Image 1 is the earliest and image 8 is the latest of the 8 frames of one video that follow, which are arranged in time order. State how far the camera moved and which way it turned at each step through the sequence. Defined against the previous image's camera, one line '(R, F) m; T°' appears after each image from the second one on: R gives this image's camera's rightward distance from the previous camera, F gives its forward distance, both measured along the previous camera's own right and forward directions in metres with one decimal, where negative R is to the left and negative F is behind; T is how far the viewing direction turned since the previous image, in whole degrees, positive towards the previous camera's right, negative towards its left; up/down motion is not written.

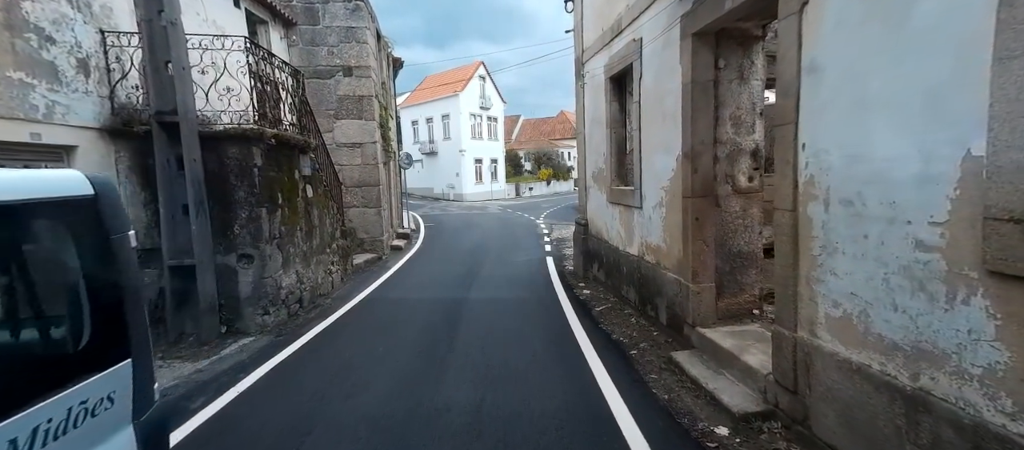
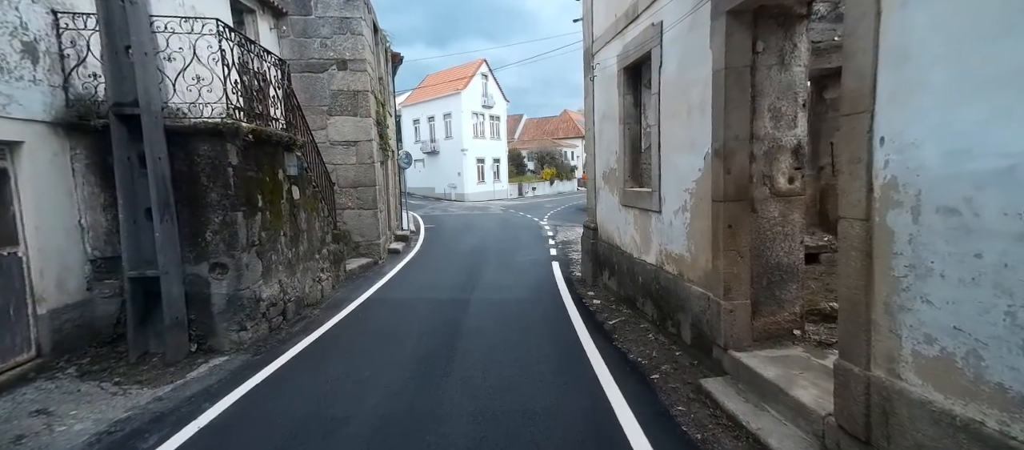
(0.0, +0.5) m; 0°
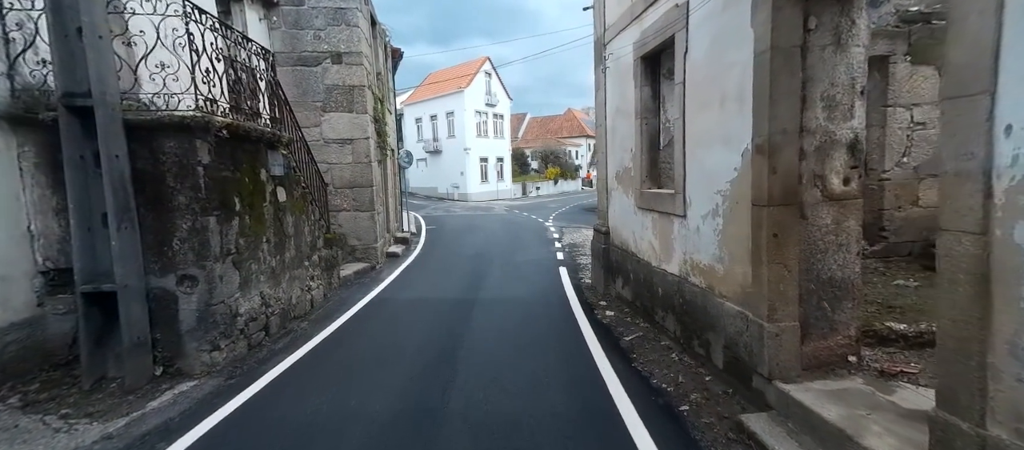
(0.0, +0.5) m; 0°
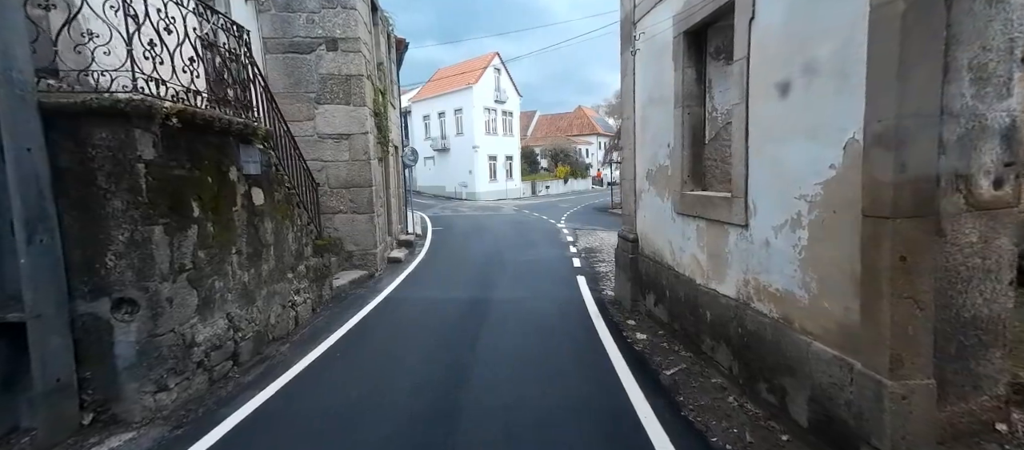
(-0.1, +0.8) m; -1°
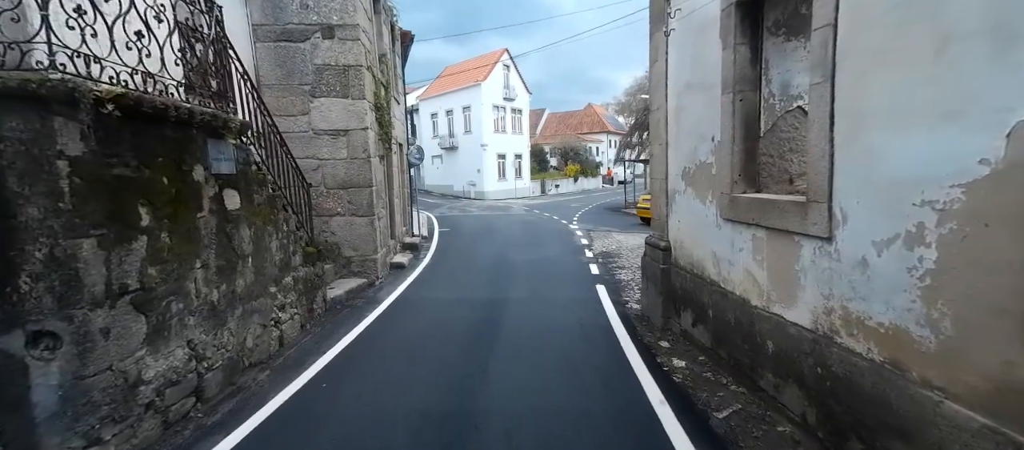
(-0.1, +0.7) m; -1°
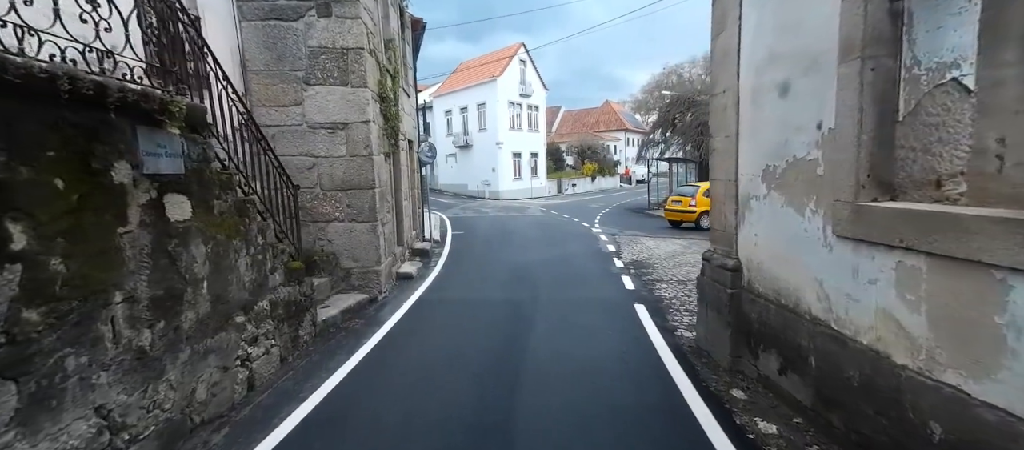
(-0.1, +1.0) m; -2°
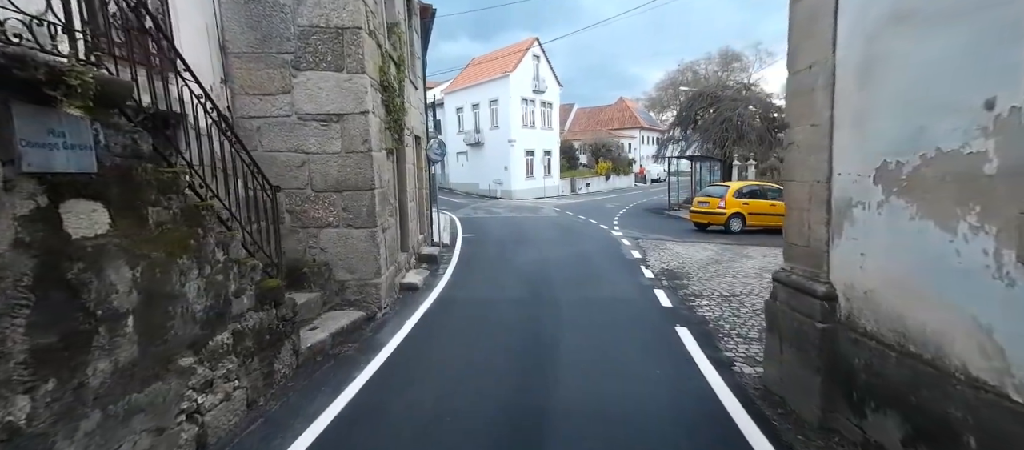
(-0.1, +0.9) m; -1°
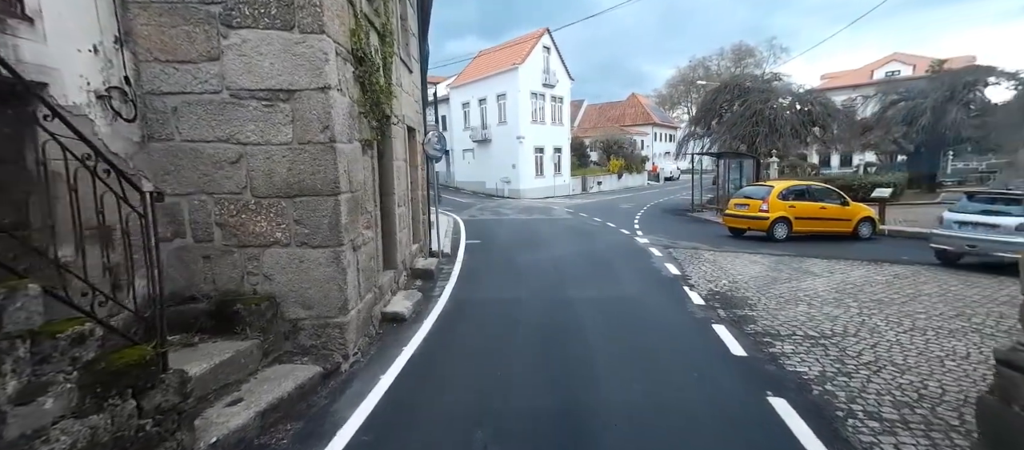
(-0.1, +1.6) m; -1°
